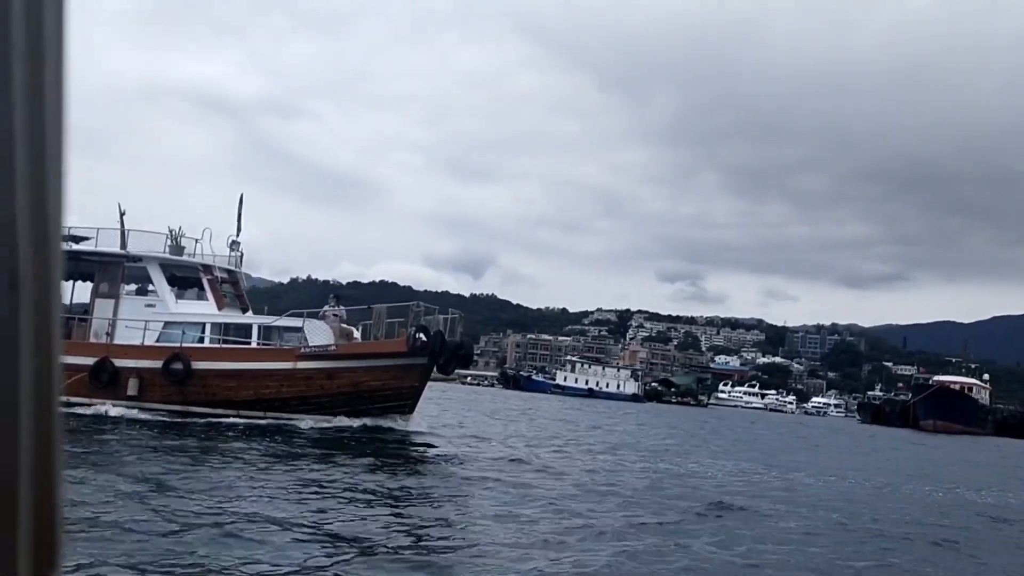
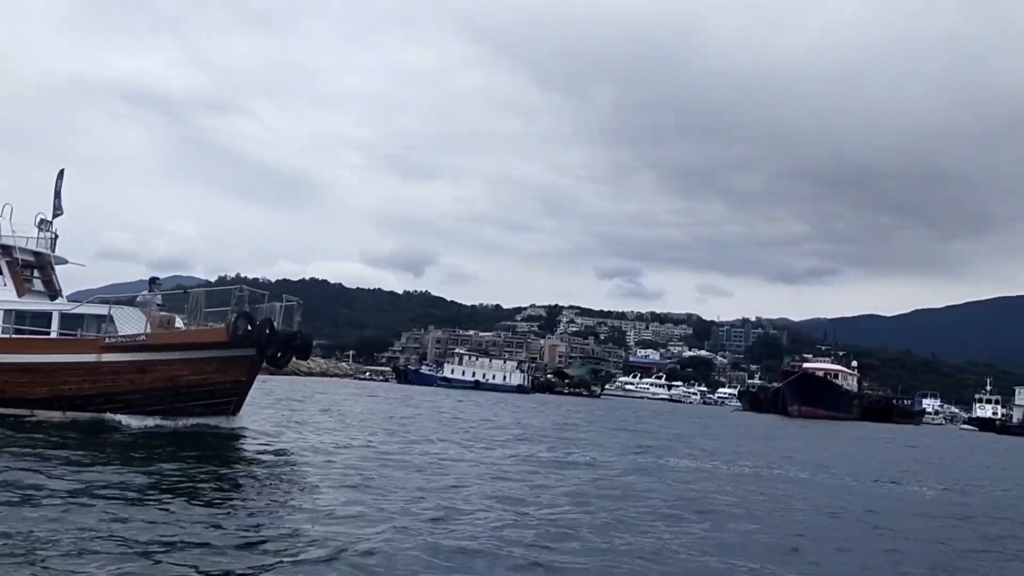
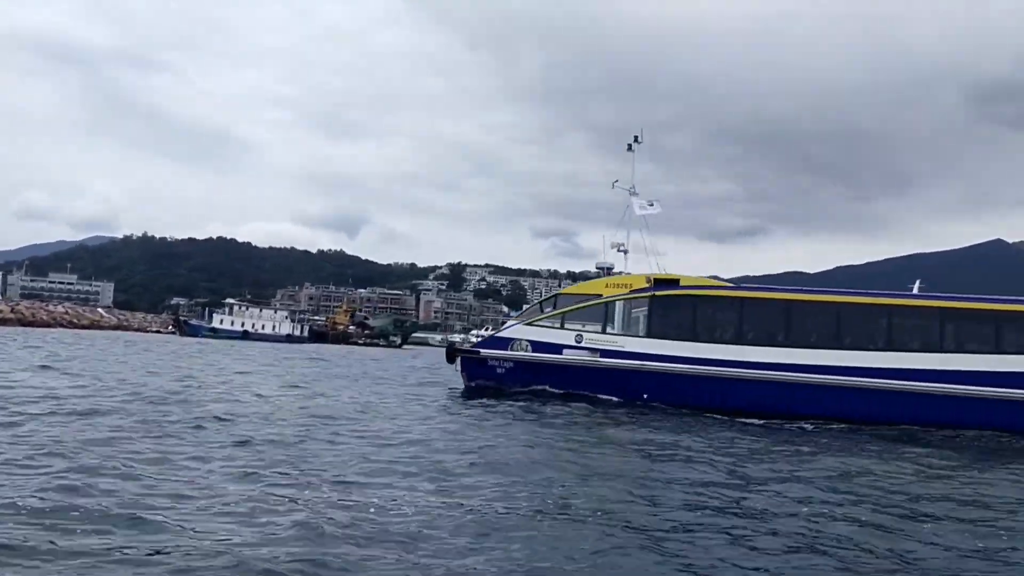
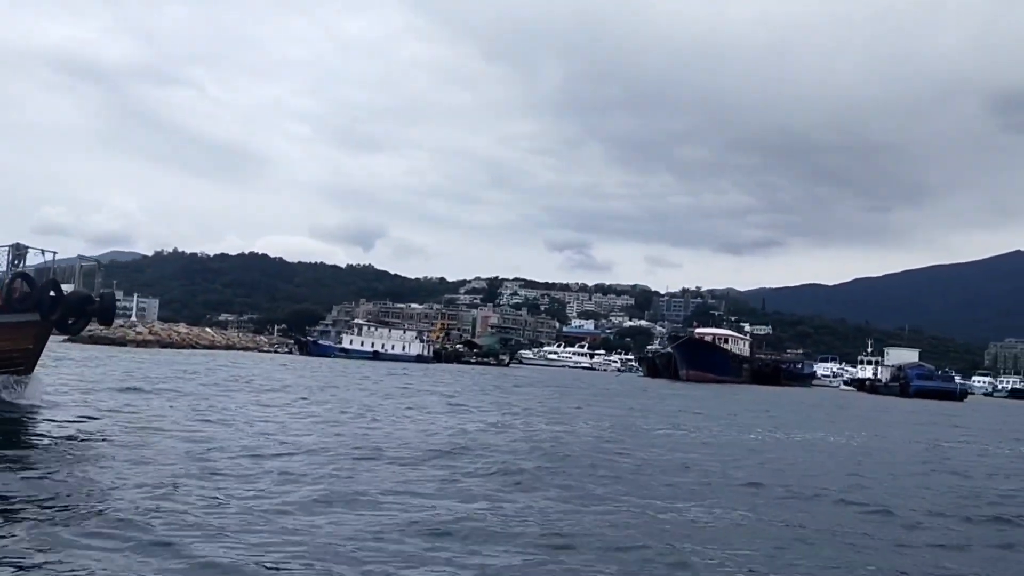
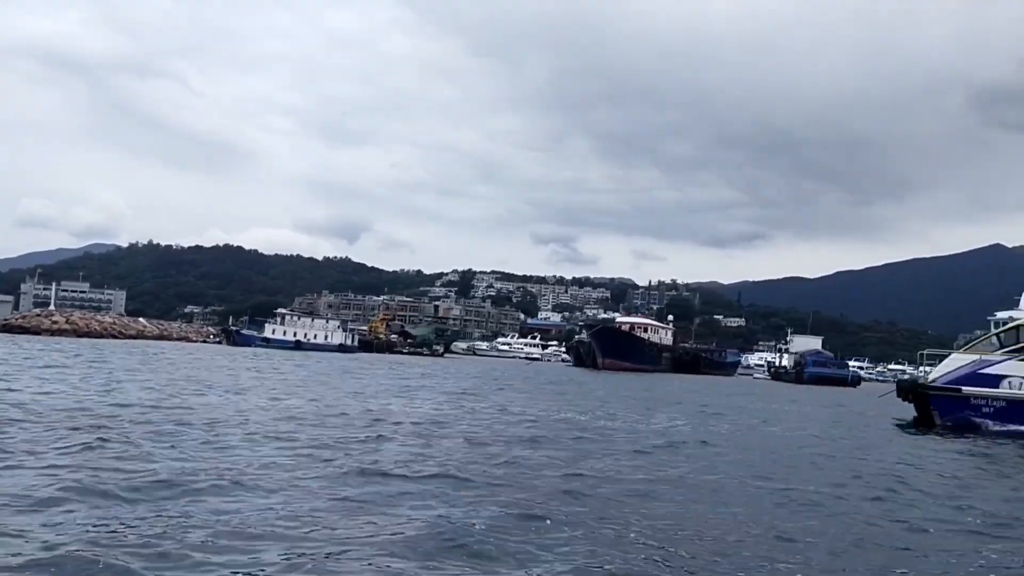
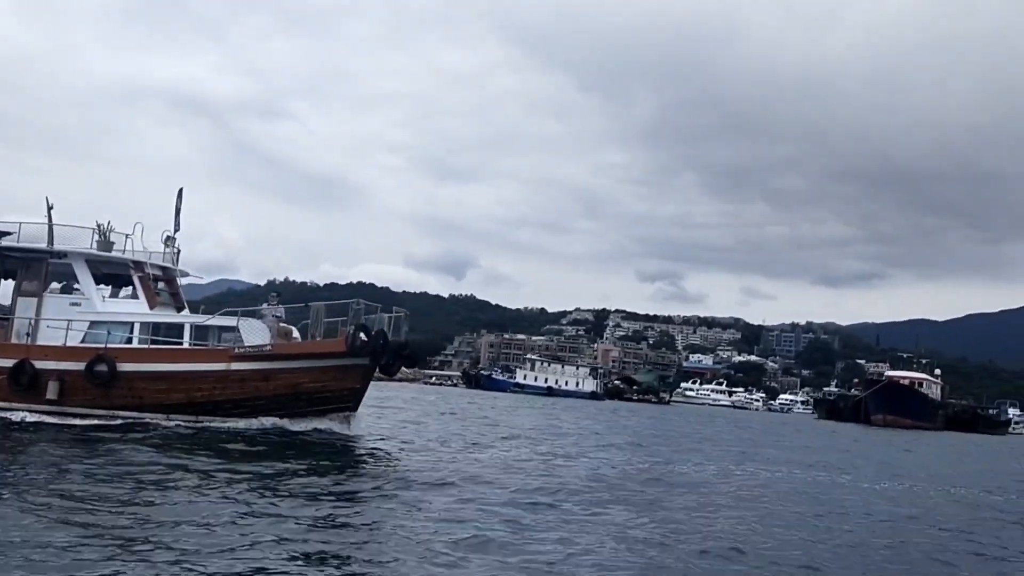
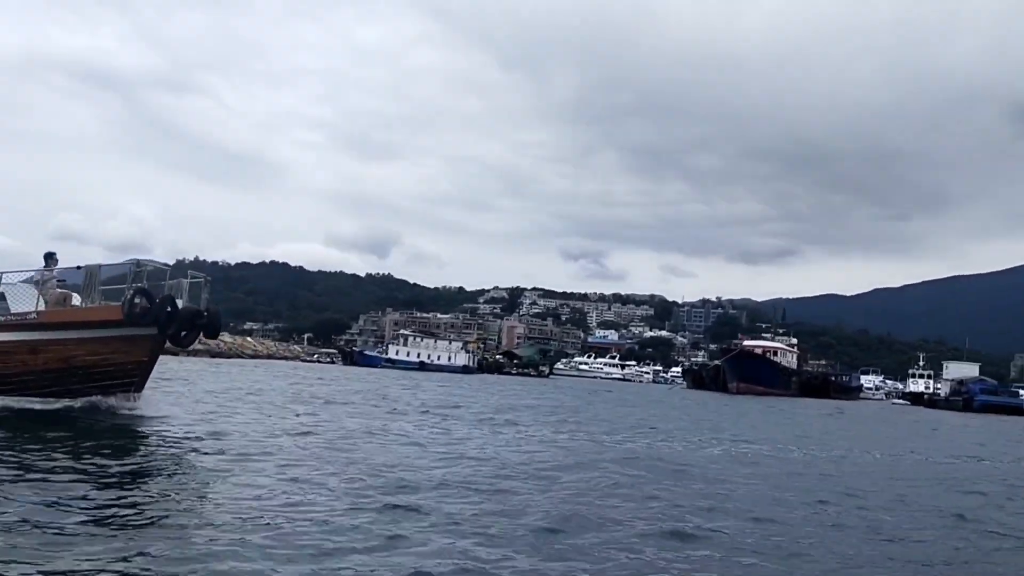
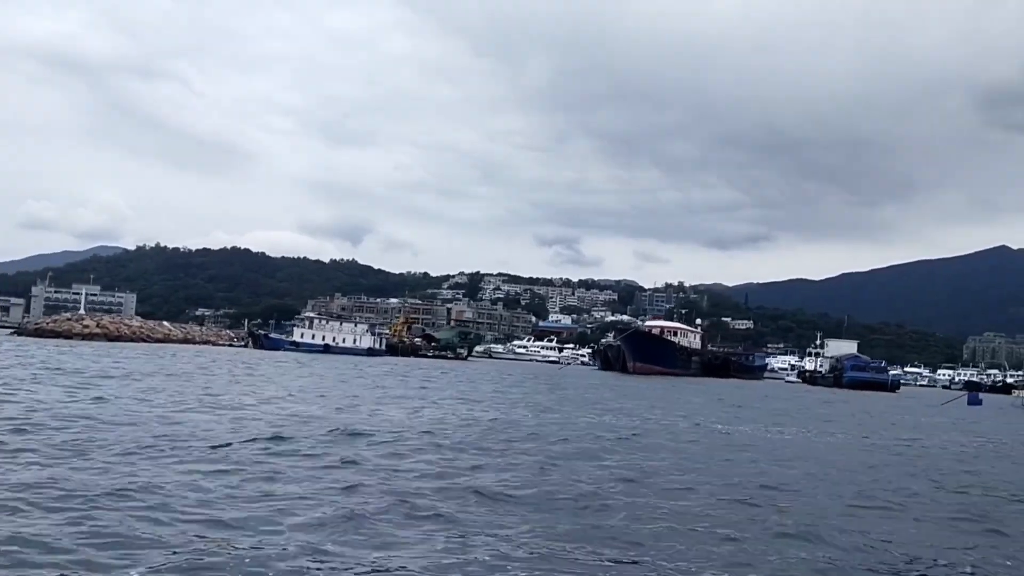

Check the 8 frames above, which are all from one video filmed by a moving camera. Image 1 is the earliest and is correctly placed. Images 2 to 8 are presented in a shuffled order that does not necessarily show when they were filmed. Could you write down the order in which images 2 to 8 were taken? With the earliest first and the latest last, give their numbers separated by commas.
6, 2, 7, 4, 8, 5, 3
